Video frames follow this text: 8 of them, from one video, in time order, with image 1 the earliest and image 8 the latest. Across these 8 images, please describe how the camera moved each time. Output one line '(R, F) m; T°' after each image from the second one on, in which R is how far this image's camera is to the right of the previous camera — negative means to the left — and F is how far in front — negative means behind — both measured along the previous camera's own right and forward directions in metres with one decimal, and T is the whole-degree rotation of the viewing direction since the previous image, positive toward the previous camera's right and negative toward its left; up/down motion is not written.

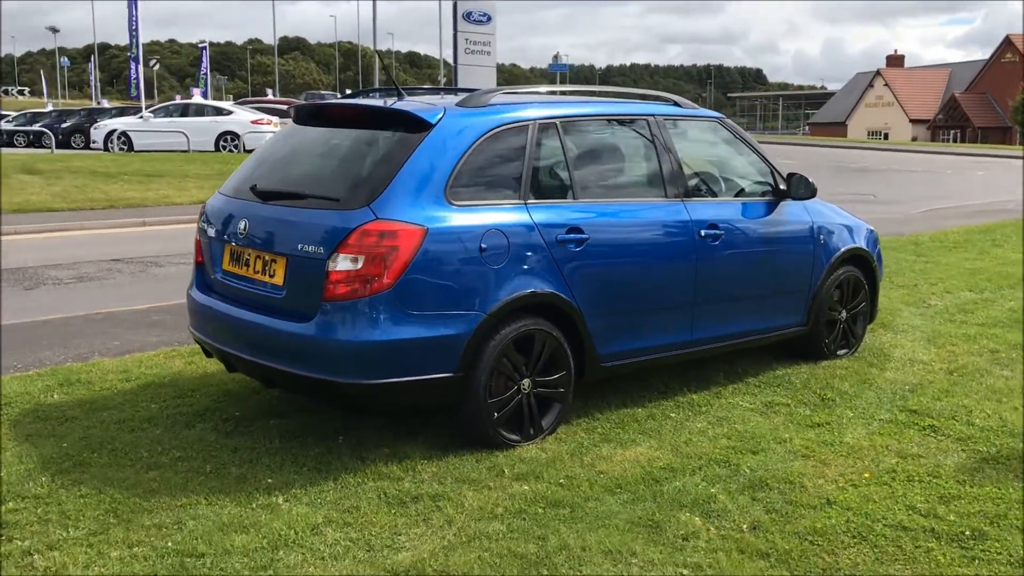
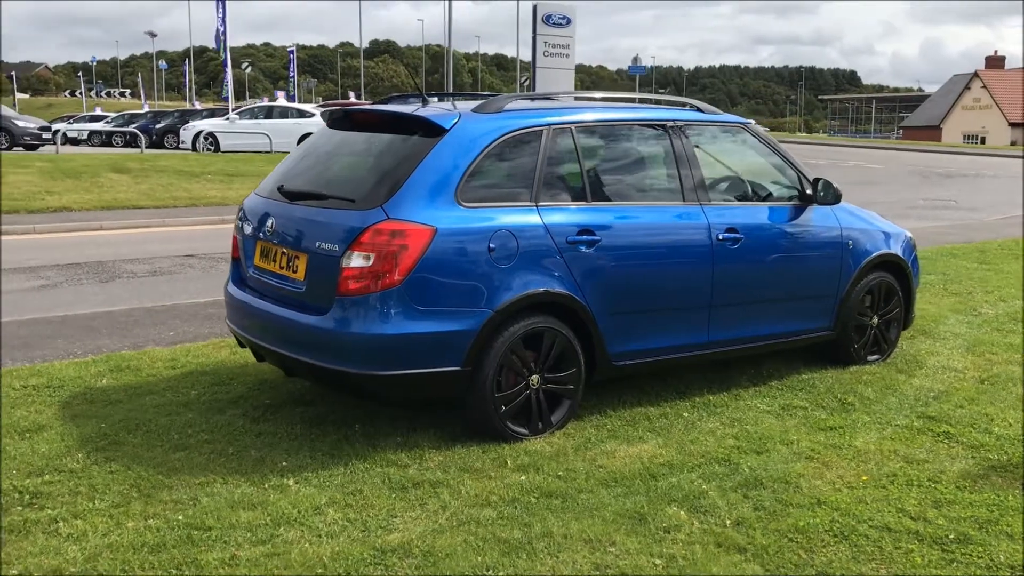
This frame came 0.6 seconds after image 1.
(+0.3, -0.1) m; -5°
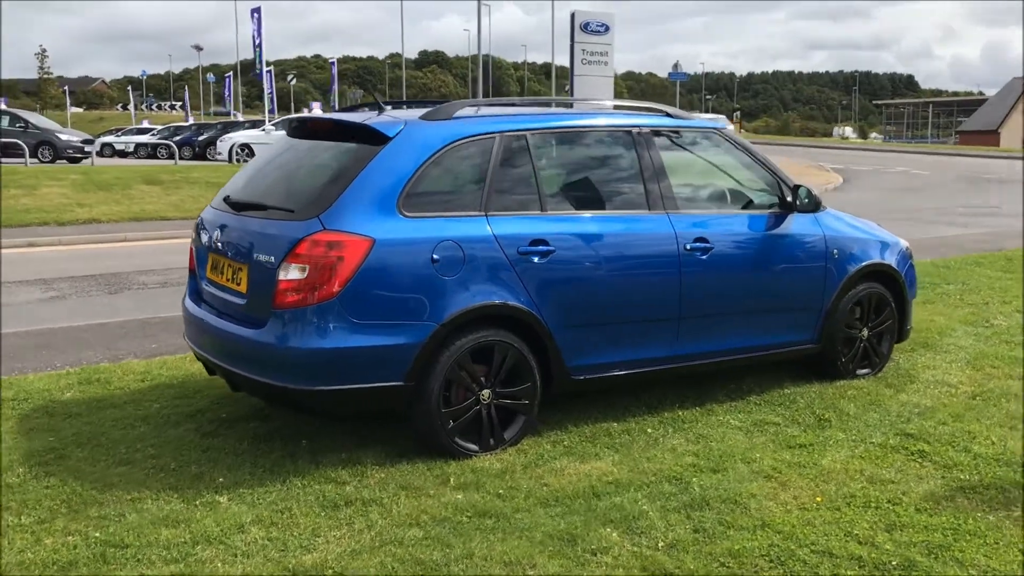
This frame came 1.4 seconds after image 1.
(+0.4, +0.1) m; -3°
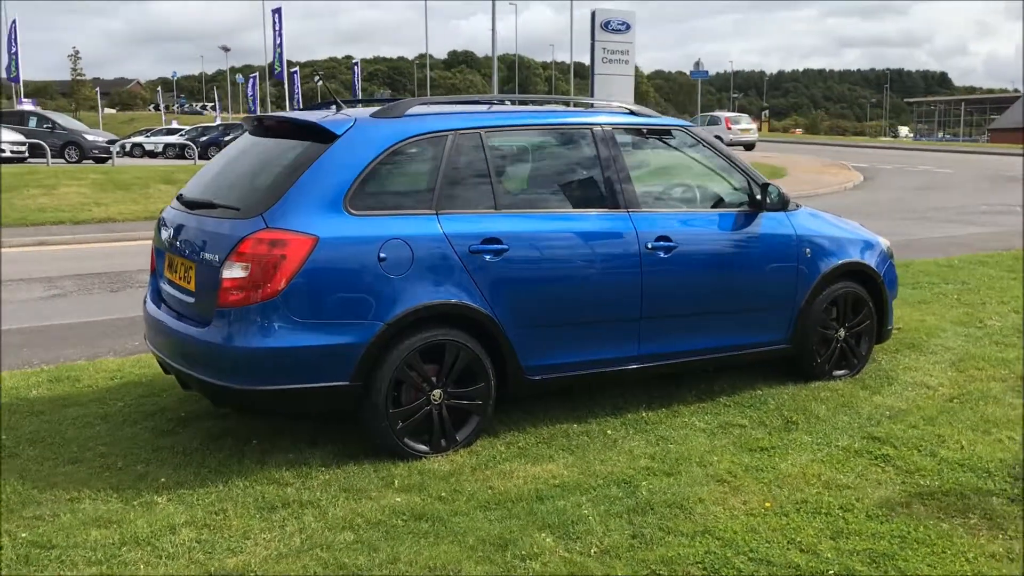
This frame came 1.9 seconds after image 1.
(+0.3, +0.1) m; -2°
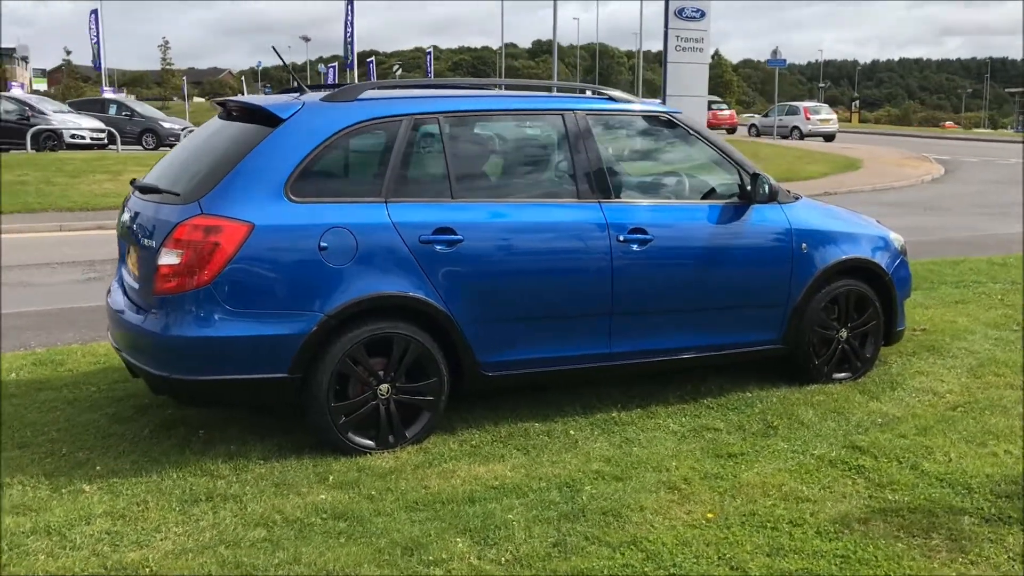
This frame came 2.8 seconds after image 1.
(+0.5, +0.2) m; -5°
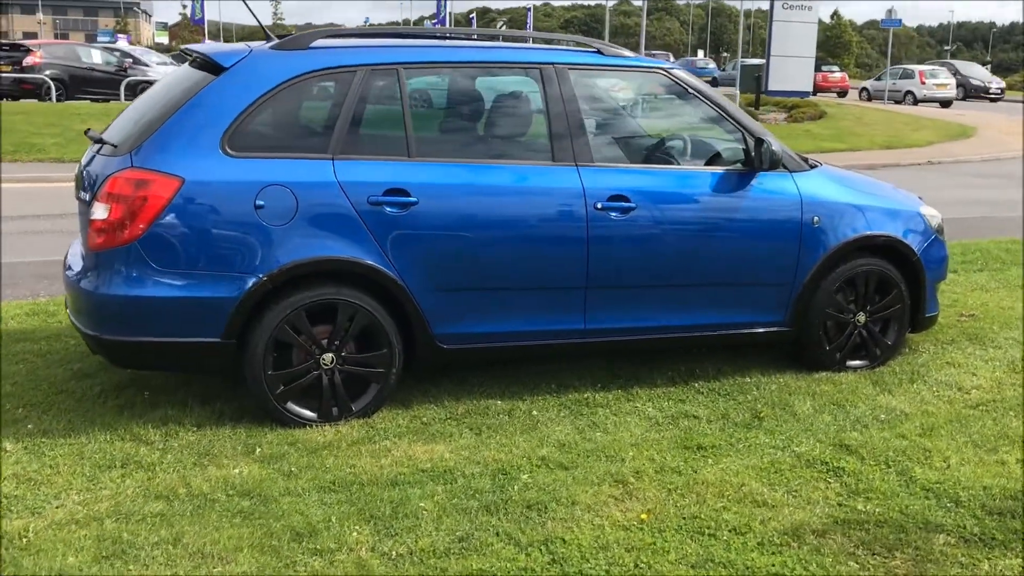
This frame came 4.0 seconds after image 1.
(+0.5, +0.3) m; -6°
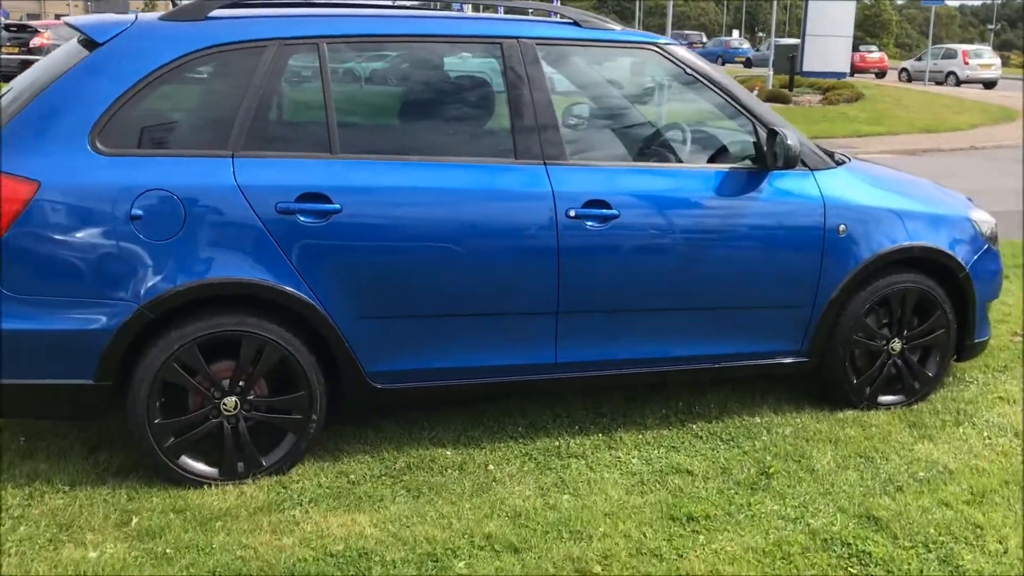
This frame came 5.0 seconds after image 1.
(+0.2, +0.7) m; -2°
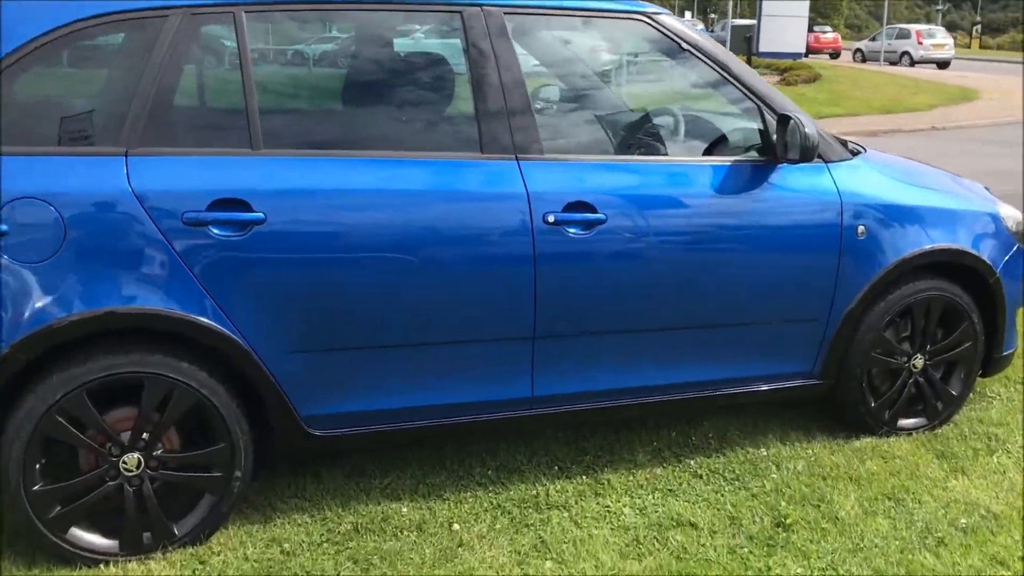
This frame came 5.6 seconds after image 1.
(0.0, +0.5) m; +3°
